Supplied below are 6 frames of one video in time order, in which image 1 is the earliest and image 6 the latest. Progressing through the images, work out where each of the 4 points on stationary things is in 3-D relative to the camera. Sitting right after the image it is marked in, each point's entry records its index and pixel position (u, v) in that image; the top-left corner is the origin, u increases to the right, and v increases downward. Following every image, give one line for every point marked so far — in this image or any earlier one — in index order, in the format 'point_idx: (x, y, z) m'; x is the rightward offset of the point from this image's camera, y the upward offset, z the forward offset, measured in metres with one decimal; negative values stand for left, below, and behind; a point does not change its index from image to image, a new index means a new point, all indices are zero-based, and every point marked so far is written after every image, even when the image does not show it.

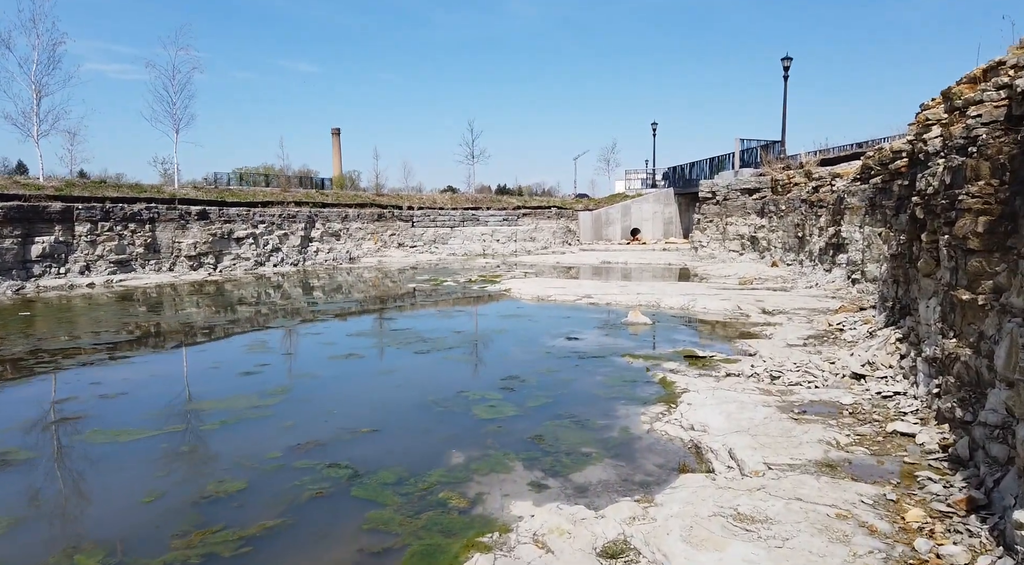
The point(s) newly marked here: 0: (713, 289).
0: (+5.6, -0.2, +17.6) m
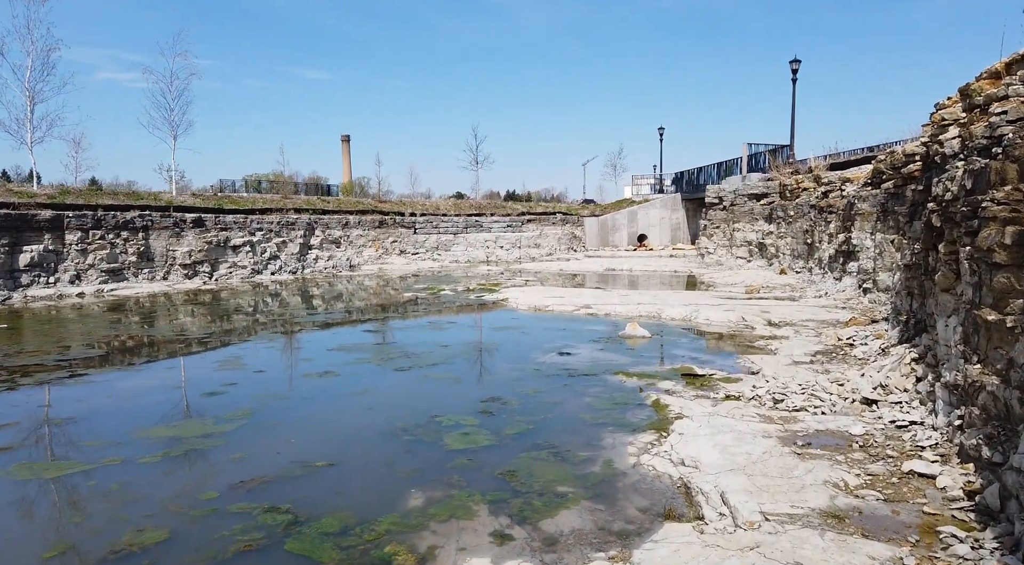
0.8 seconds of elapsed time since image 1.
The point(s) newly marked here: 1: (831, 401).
0: (+5.5, -0.4, +16.9) m
1: (+3.5, -1.3, +6.9) m
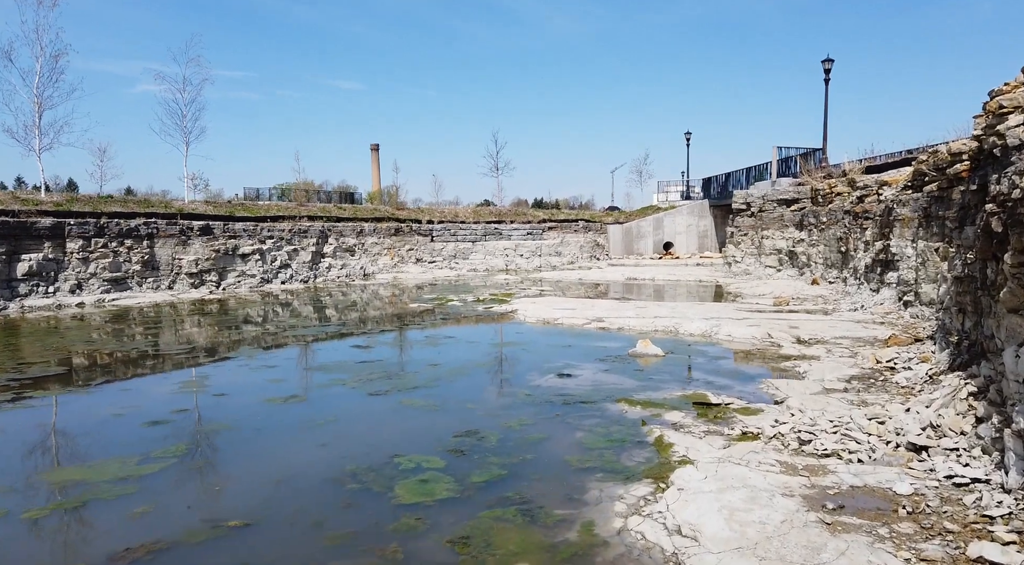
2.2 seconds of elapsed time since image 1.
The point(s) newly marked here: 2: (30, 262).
0: (+5.6, -0.7, +15.6) m
1: (+3.2, -1.5, +5.7) m
2: (-15.0, +0.6, +19.8) m
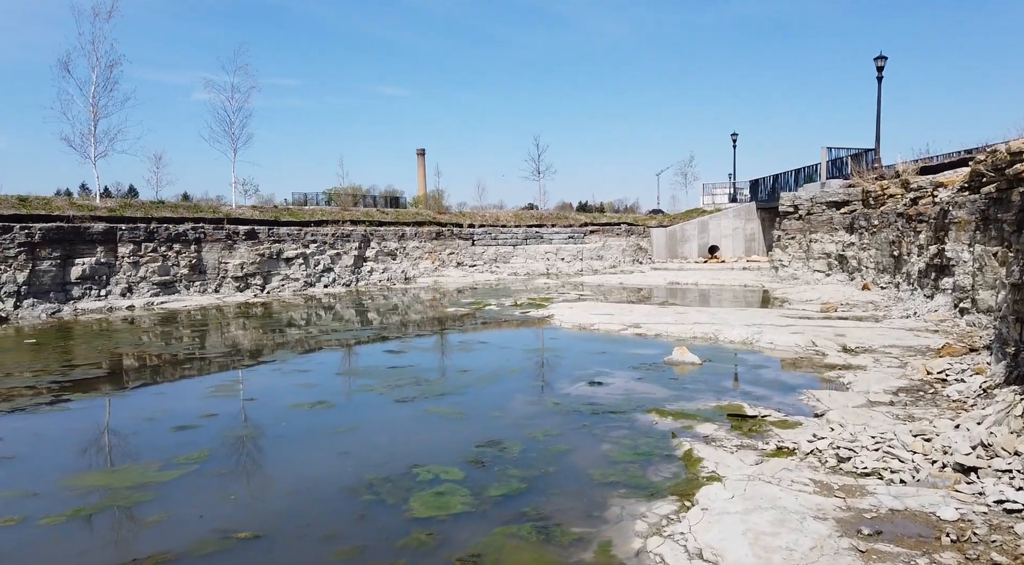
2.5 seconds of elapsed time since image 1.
0: (+6.5, -0.9, +15.1) m
1: (+3.4, -1.5, +5.3) m
2: (-13.8, +0.5, +20.6) m
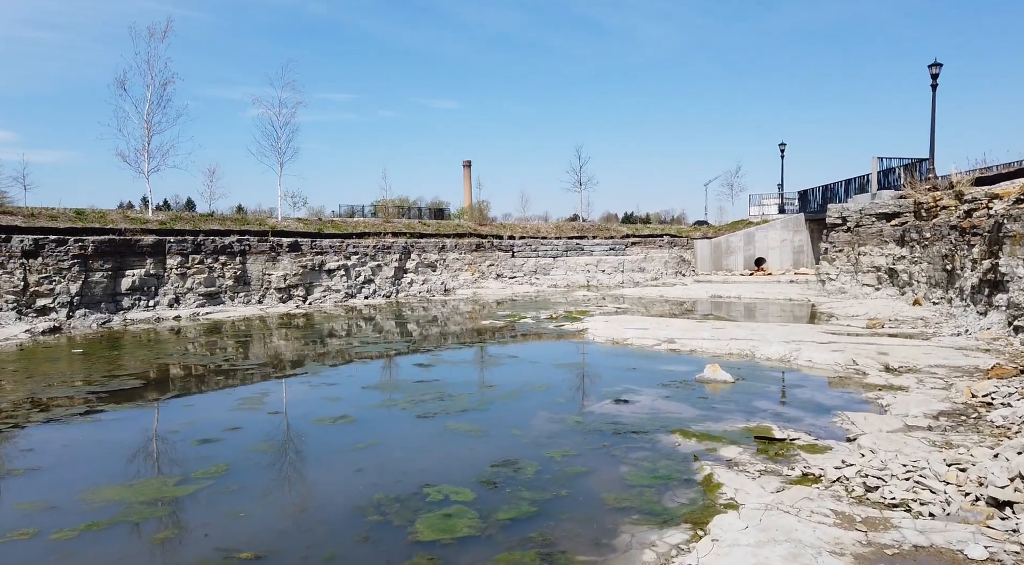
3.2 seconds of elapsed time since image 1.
0: (+7.2, -1.2, +14.5) m
1: (+3.4, -1.7, +5.0) m
2: (-12.6, +0.2, +21.5) m
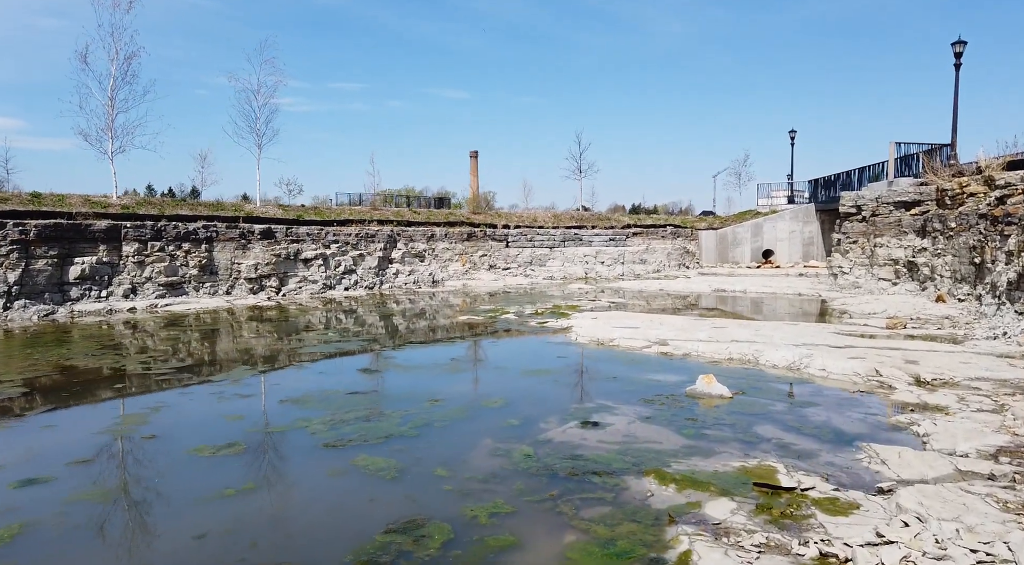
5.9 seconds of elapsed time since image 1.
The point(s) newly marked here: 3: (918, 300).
0: (+6.6, -1.1, +12.6) m
1: (+2.7, -1.7, +3.2) m
2: (-13.2, +0.5, +19.8) m
3: (+11.2, -0.5, +17.4) m
